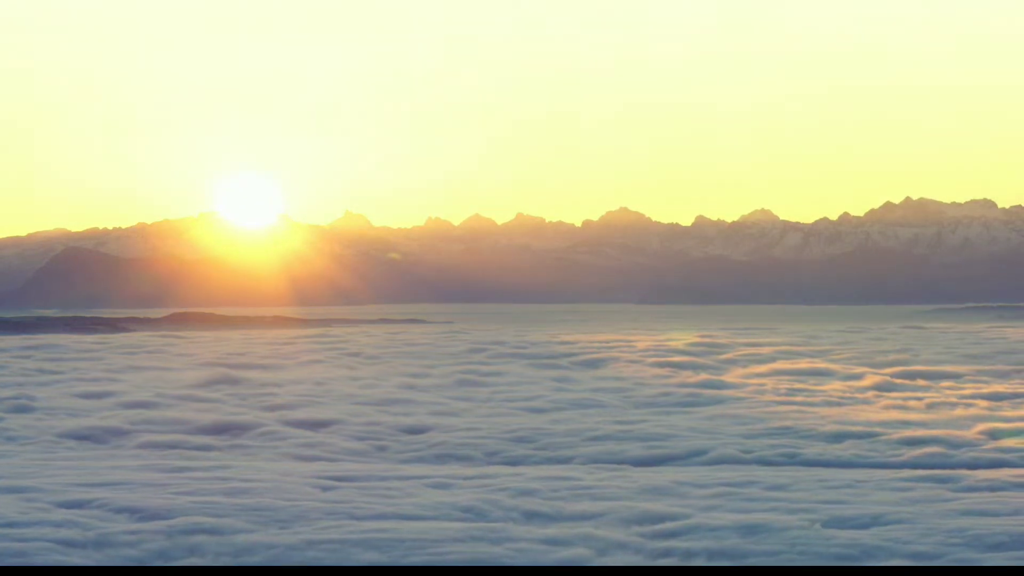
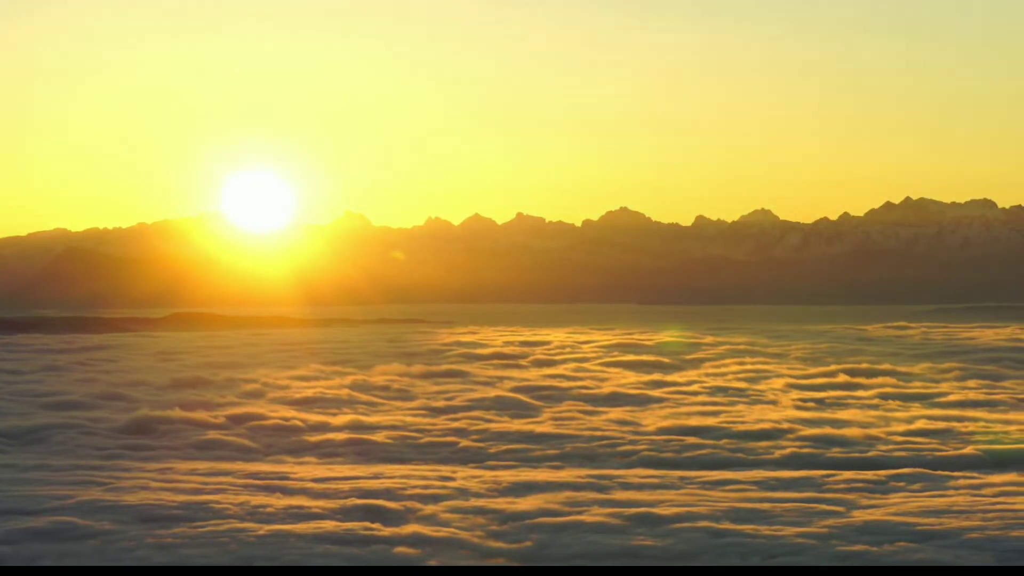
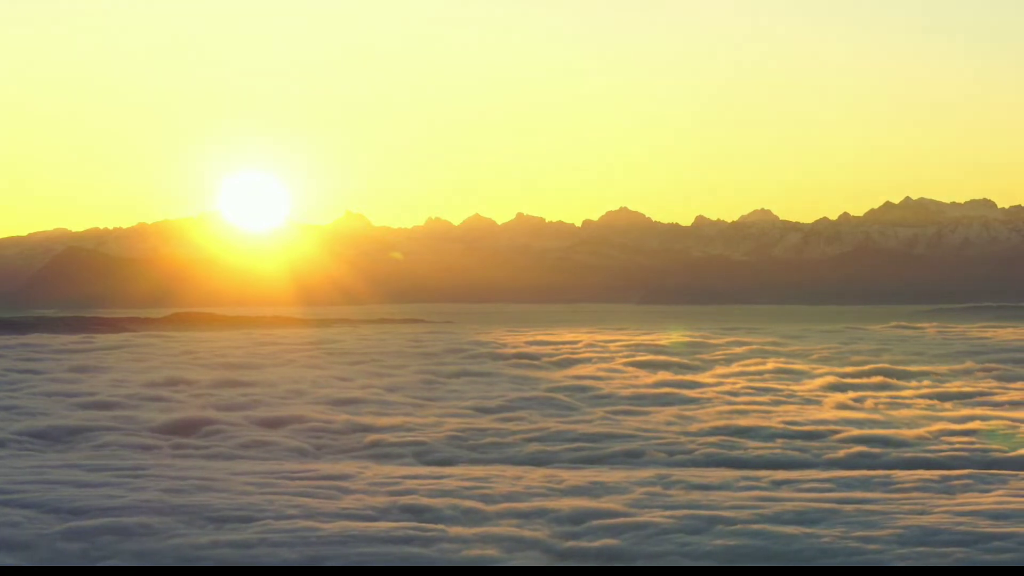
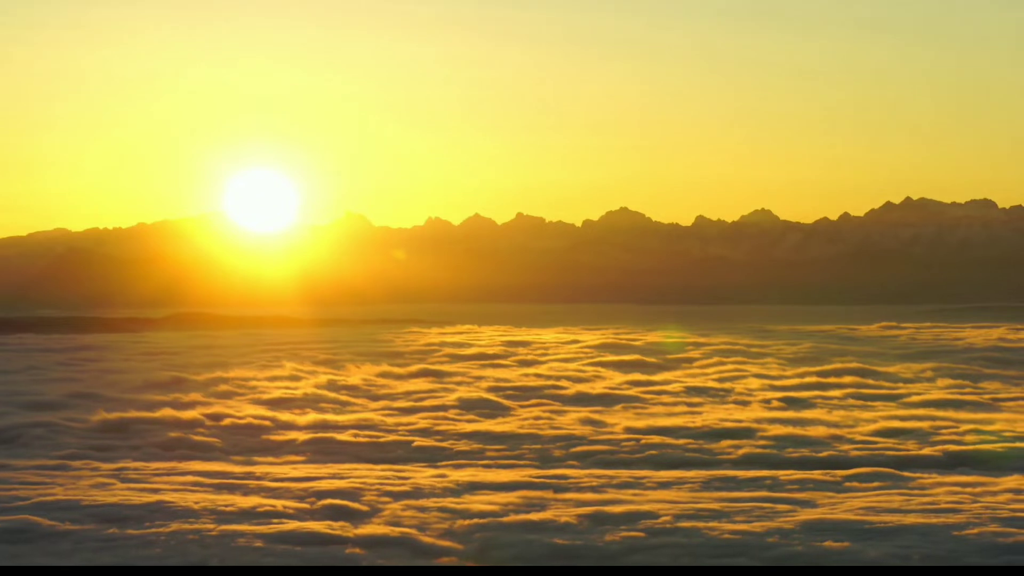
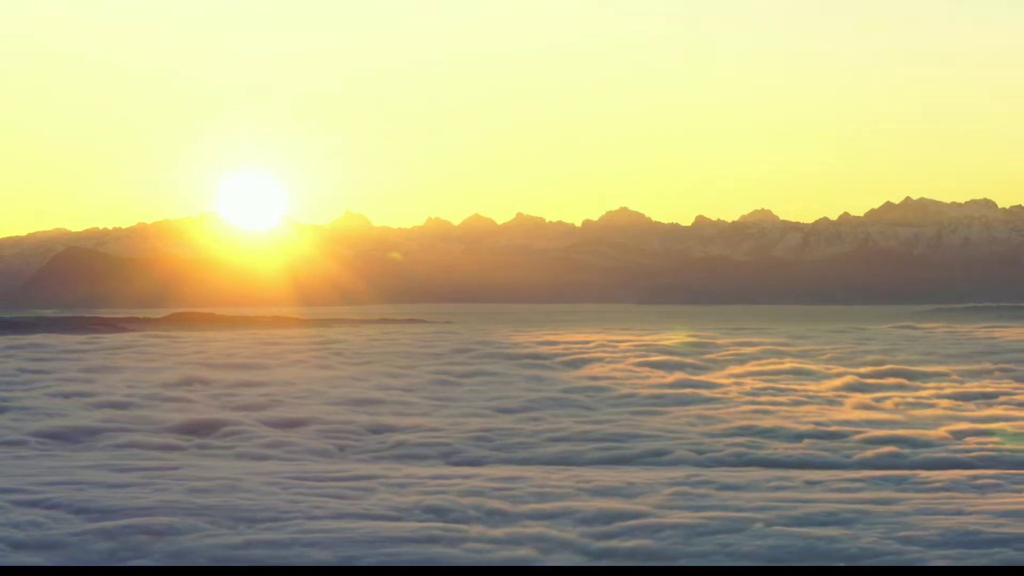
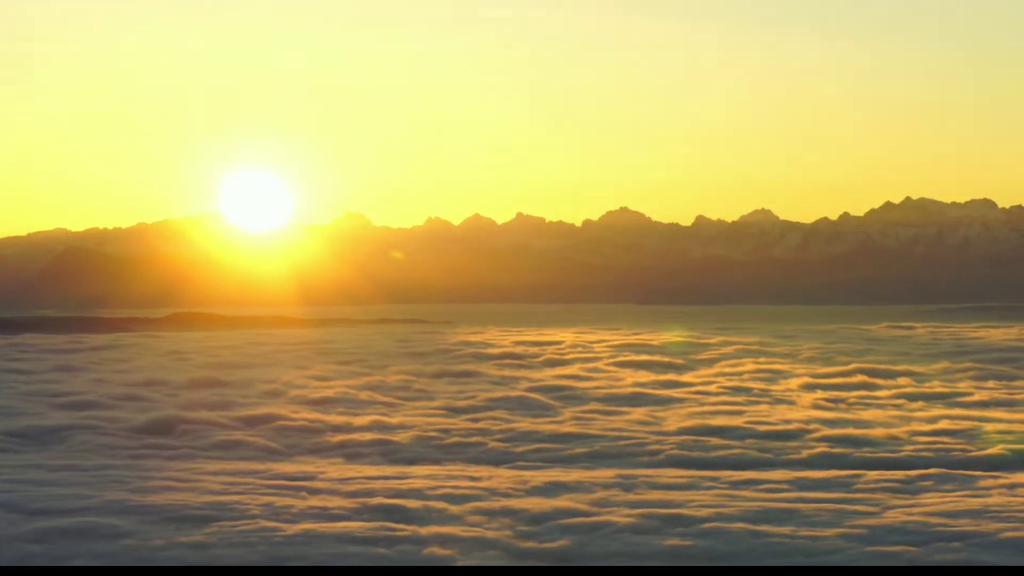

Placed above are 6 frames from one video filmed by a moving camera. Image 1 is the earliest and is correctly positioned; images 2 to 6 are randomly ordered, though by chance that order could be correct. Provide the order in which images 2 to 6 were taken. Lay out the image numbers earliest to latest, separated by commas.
5, 3, 6, 2, 4
